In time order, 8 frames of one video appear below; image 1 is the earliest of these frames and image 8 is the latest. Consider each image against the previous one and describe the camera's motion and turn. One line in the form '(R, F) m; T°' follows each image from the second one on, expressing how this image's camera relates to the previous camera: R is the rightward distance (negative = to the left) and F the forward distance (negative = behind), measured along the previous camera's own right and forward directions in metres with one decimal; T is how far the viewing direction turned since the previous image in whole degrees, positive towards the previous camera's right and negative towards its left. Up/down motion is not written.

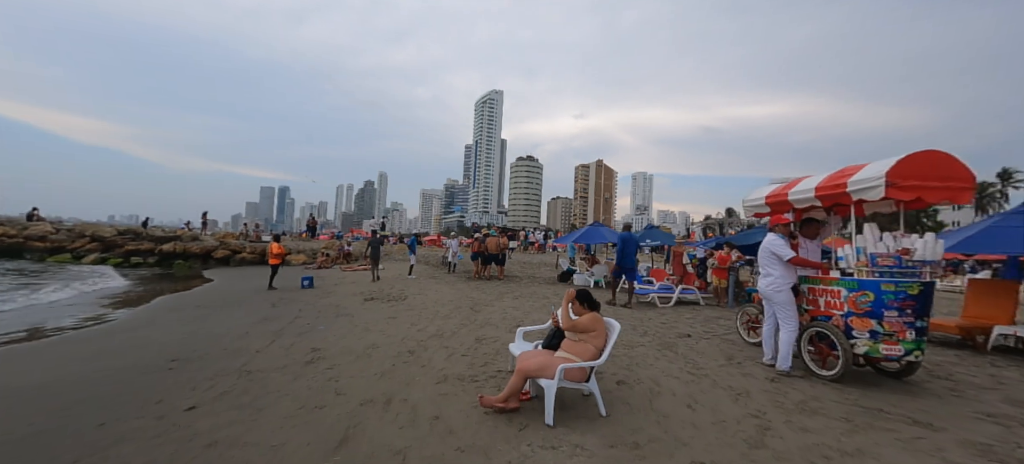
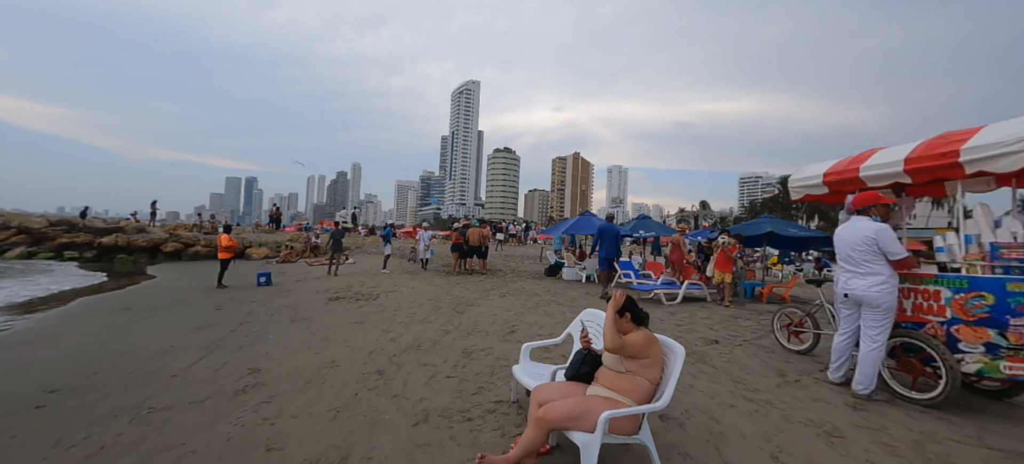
(-0.3, +1.2) m; +4°
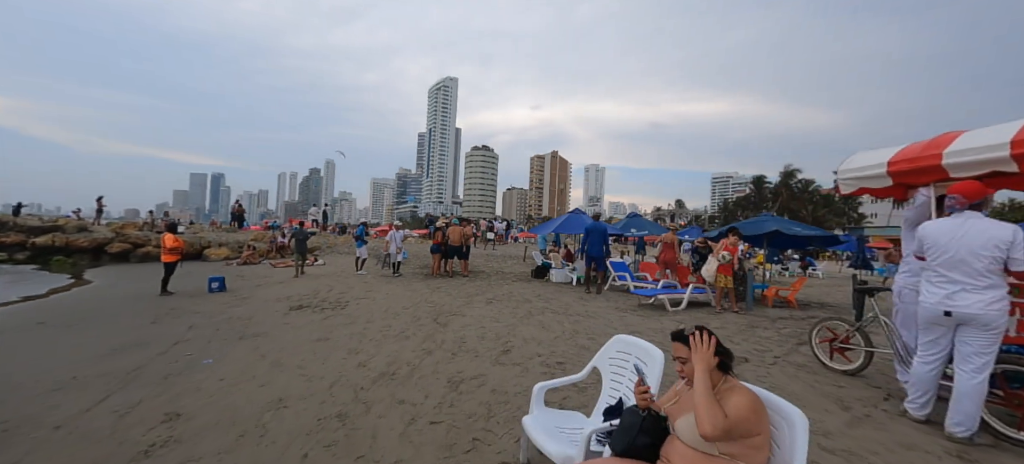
(-0.2, +0.9) m; +3°
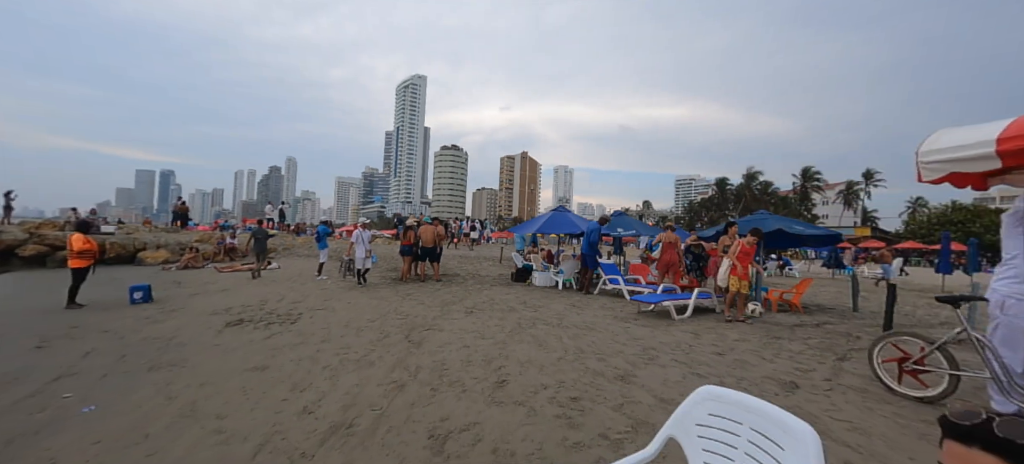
(-0.3, +1.0) m; +5°
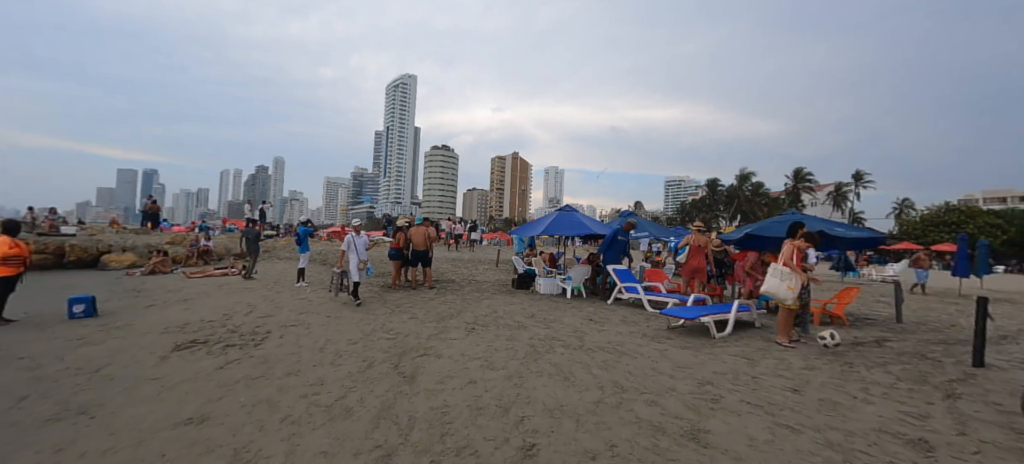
(-0.3, +1.1) m; +2°
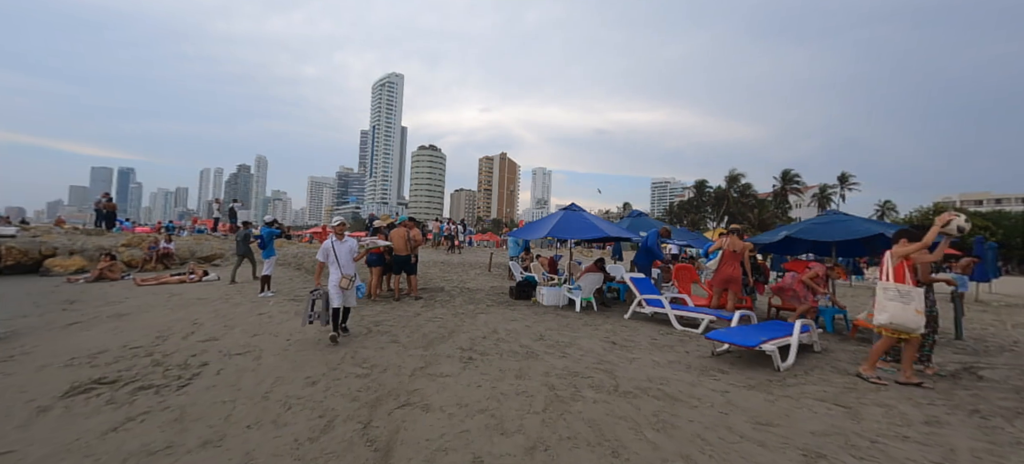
(-0.3, +1.3) m; +2°
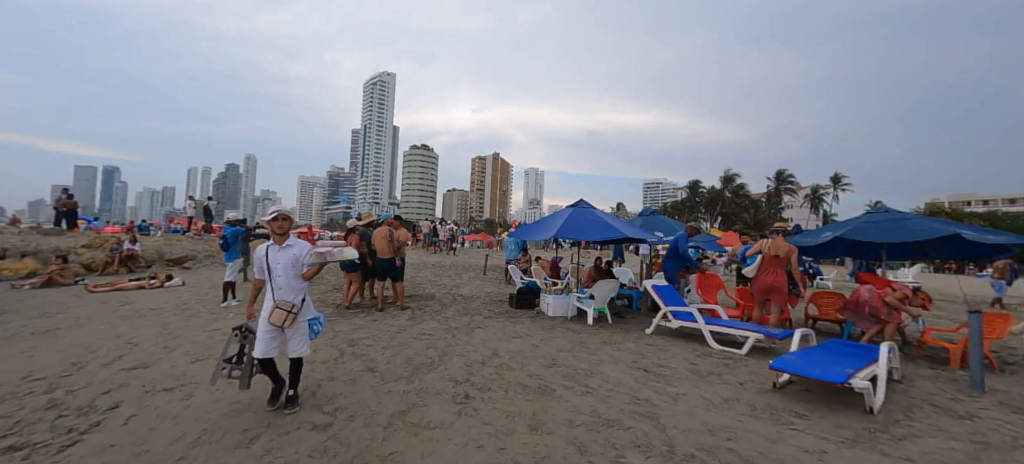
(-0.2, +1.1) m; +1°
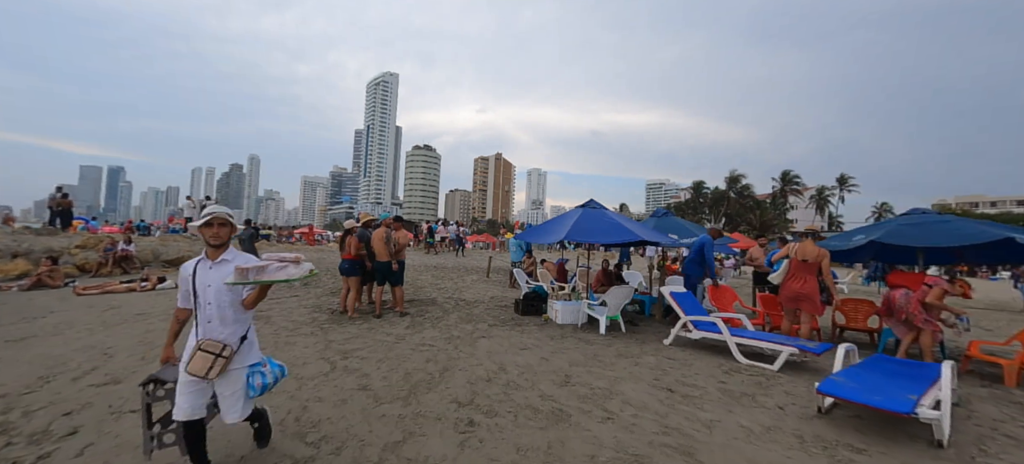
(-0.1, +0.5) m; 0°
